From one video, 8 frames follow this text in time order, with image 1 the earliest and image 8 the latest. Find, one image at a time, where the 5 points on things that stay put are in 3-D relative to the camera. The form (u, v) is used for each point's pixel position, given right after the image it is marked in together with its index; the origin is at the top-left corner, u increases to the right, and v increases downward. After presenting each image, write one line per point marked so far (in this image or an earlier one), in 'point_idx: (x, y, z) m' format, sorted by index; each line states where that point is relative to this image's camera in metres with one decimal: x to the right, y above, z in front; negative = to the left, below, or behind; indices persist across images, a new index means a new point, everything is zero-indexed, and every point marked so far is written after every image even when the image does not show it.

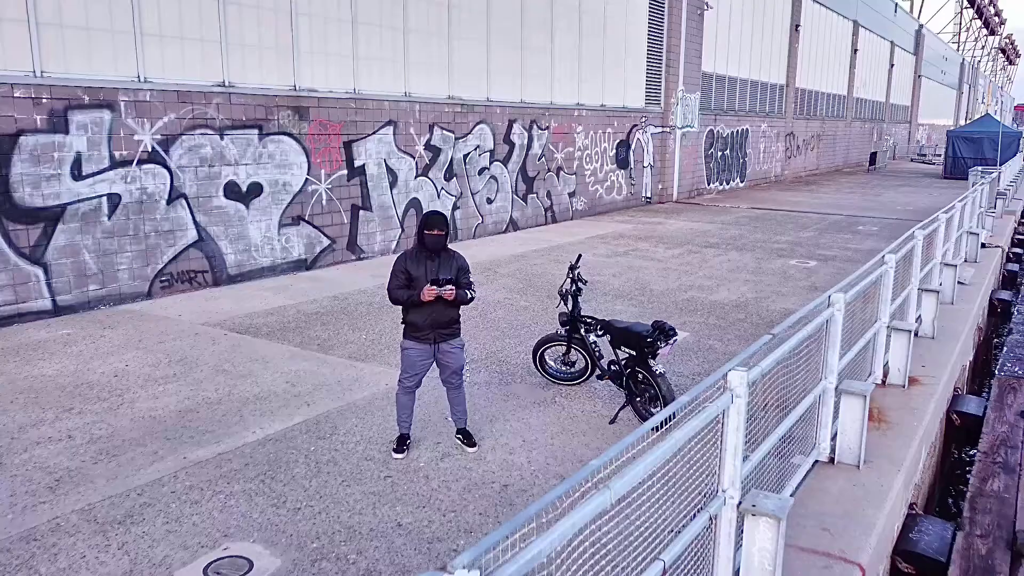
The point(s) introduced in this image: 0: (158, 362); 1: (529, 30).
0: (-2.5, -0.5, +5.7) m
1: (+0.3, +4.0, +12.4) m
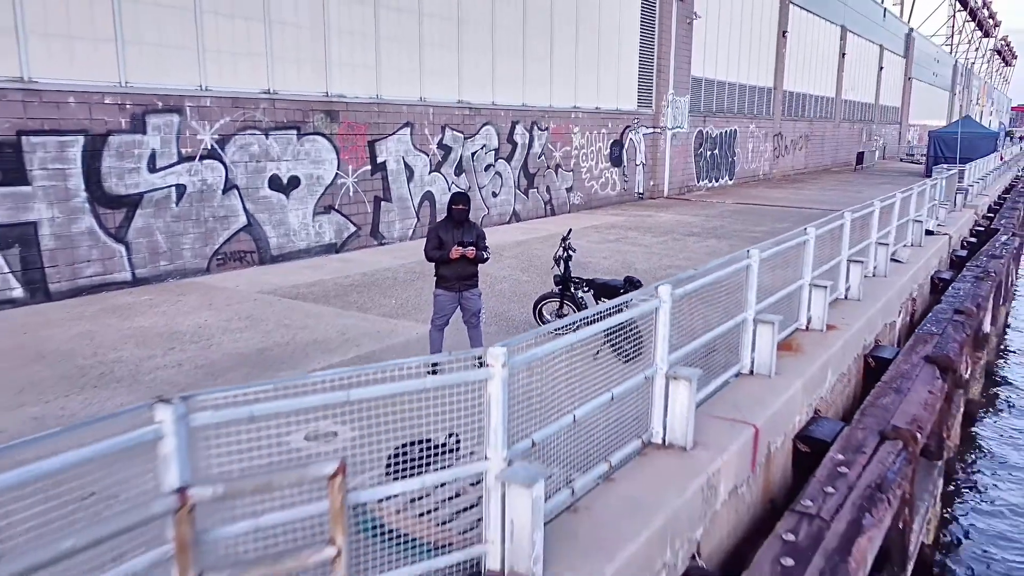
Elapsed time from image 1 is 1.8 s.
0: (-2.4, -0.3, +7.0) m
1: (+0.3, +4.2, +13.7) m
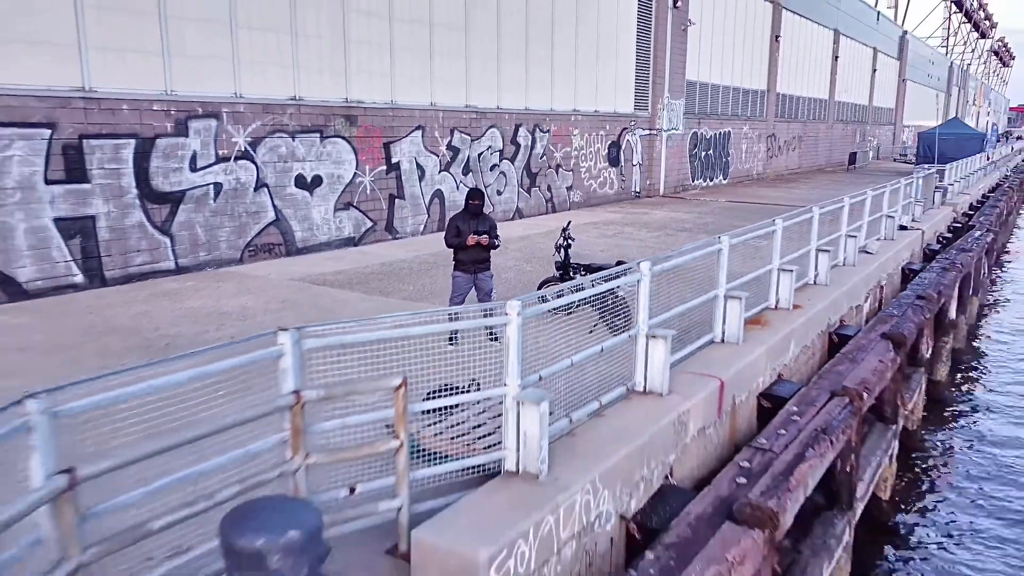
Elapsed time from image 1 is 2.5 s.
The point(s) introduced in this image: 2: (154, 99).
0: (-2.4, -0.1, +7.9) m
1: (+0.4, +4.4, +14.6) m
2: (-3.8, +2.0, +8.6) m
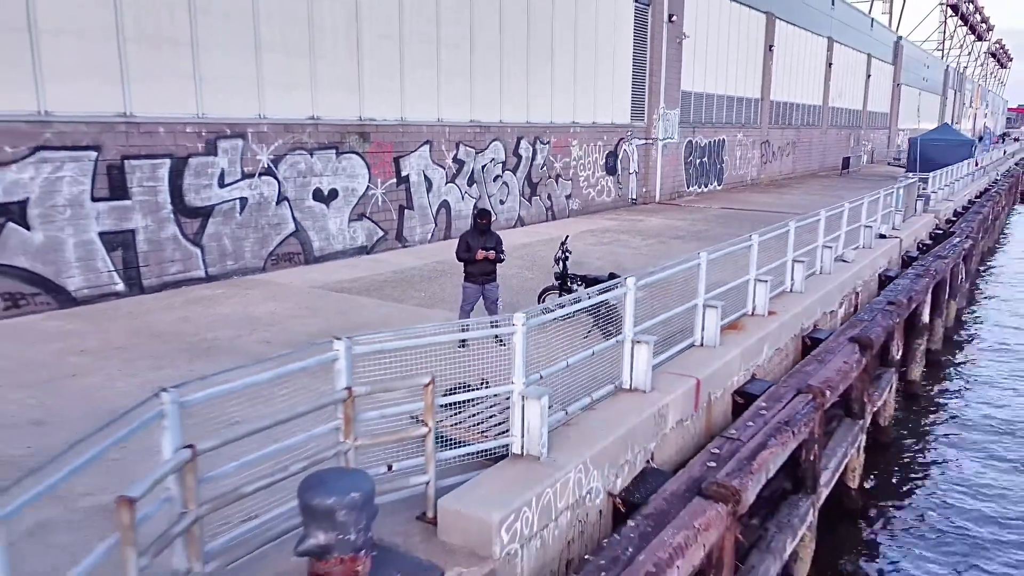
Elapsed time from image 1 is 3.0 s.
0: (-2.3, -0.2, +8.7) m
1: (+0.4, +4.3, +15.4) m
2: (-3.8, +1.9, +9.3) m
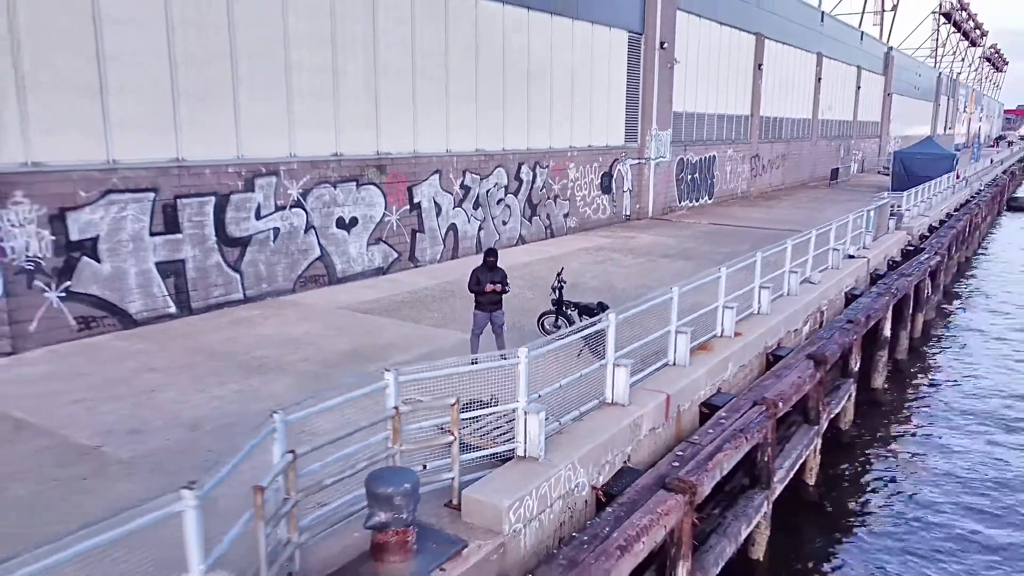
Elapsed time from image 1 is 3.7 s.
0: (-2.3, -0.5, +10.0) m
1: (+0.5, +4.0, +16.7) m
2: (-3.7, +1.6, +10.6) m
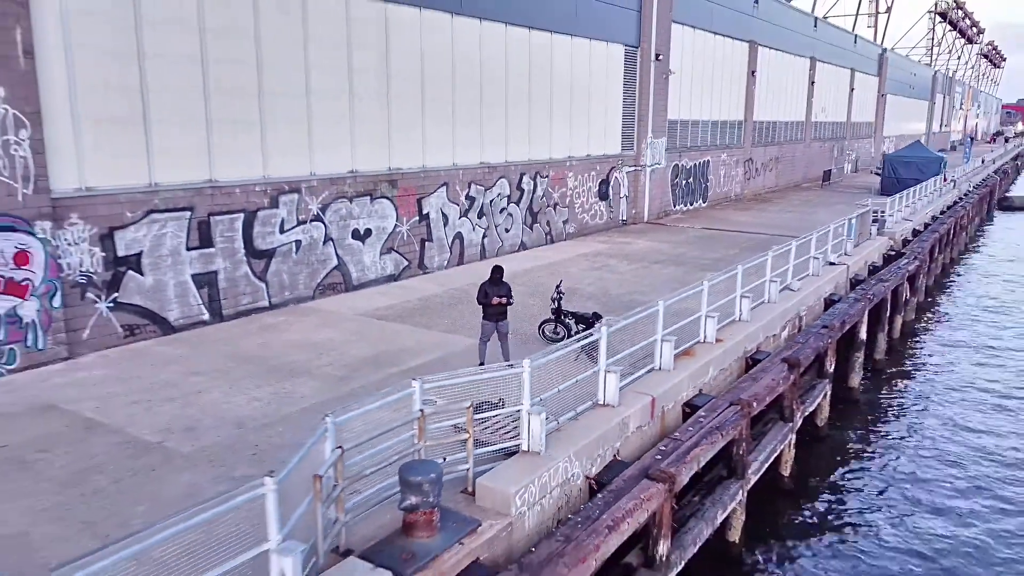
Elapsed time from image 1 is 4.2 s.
0: (-2.3, -0.6, +11.0) m
1: (+0.5, +3.9, +17.7) m
2: (-3.7, +1.5, +11.6) m
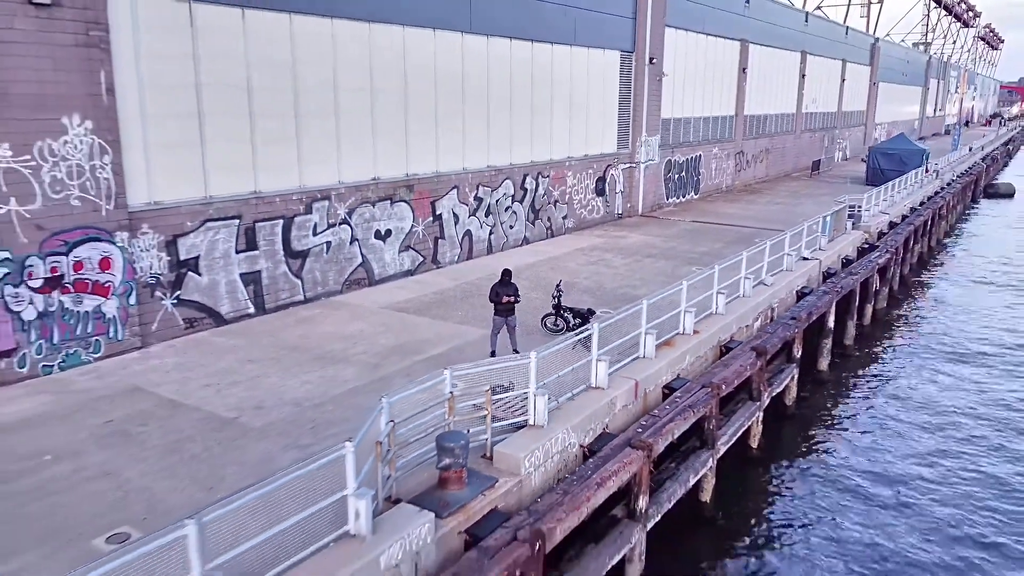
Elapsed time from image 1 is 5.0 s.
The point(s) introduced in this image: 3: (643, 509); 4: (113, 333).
0: (-2.2, -0.6, +12.6) m
1: (+0.6, +4.2, +19.2) m
2: (-3.6, +1.6, +13.2) m
3: (+1.4, -2.4, +8.8) m
4: (-5.3, -0.6, +10.8) m
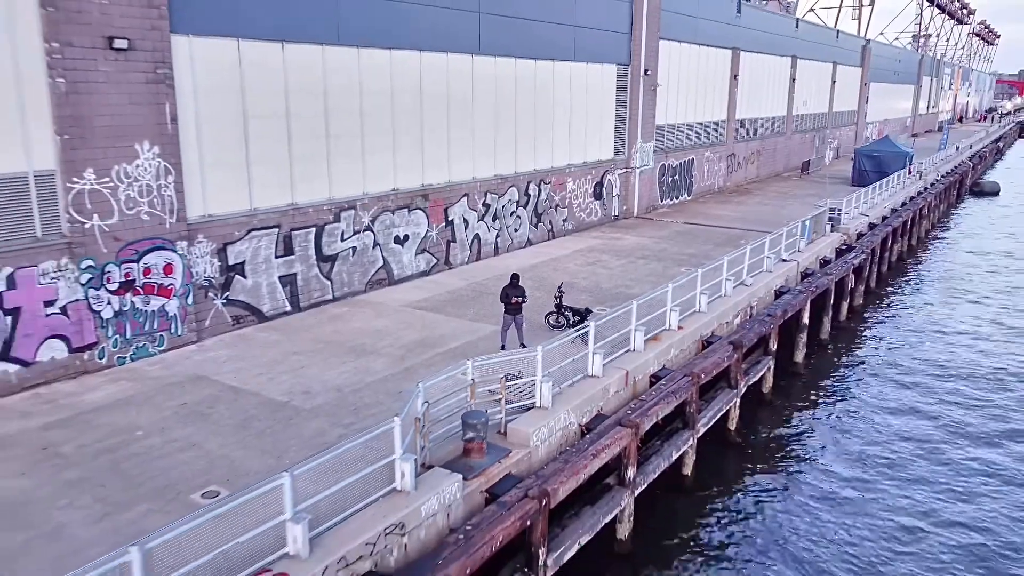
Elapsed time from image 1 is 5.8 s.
0: (-2.0, -0.6, +14.3) m
1: (+0.7, +4.2, +20.8) m
2: (-3.5, +1.6, +14.9) m
3: (+1.6, -2.5, +10.5) m
4: (-5.2, -0.6, +12.4) m
